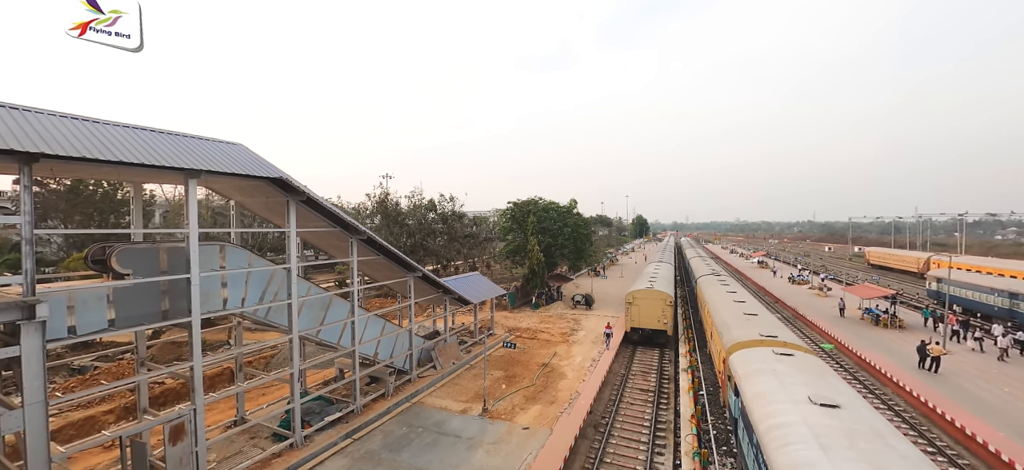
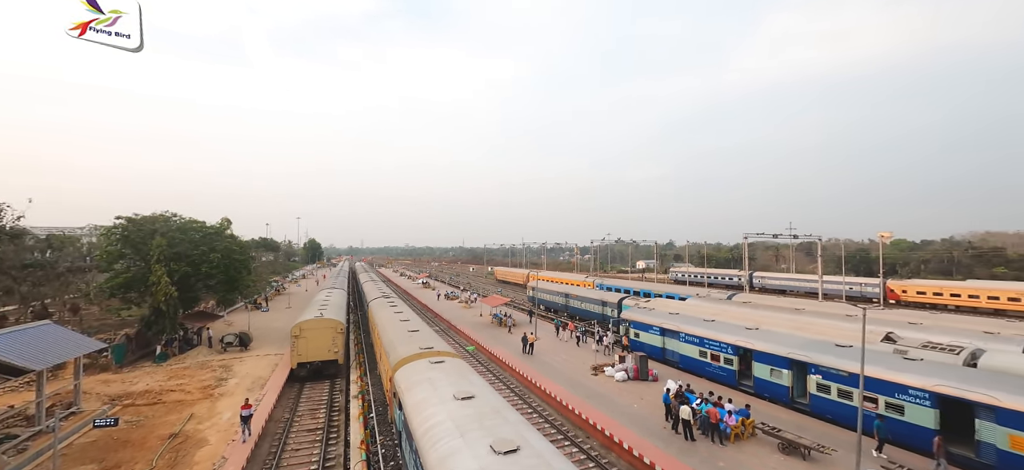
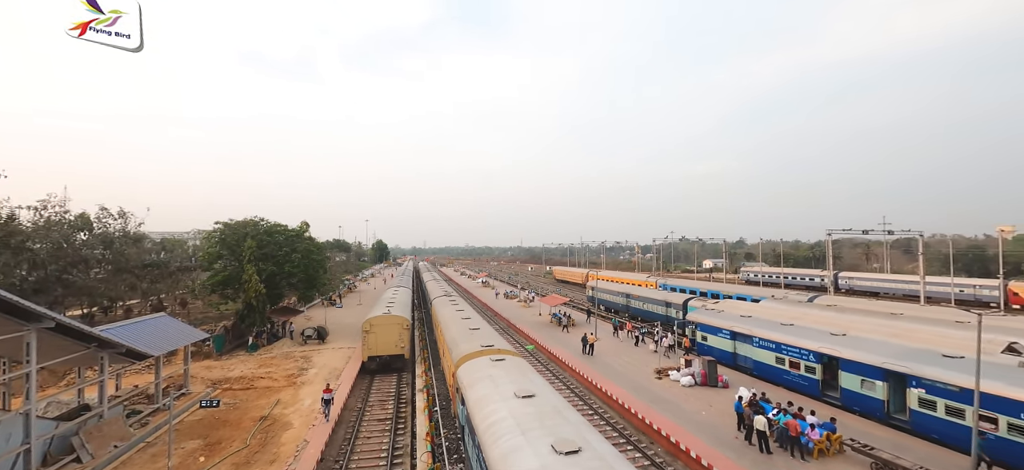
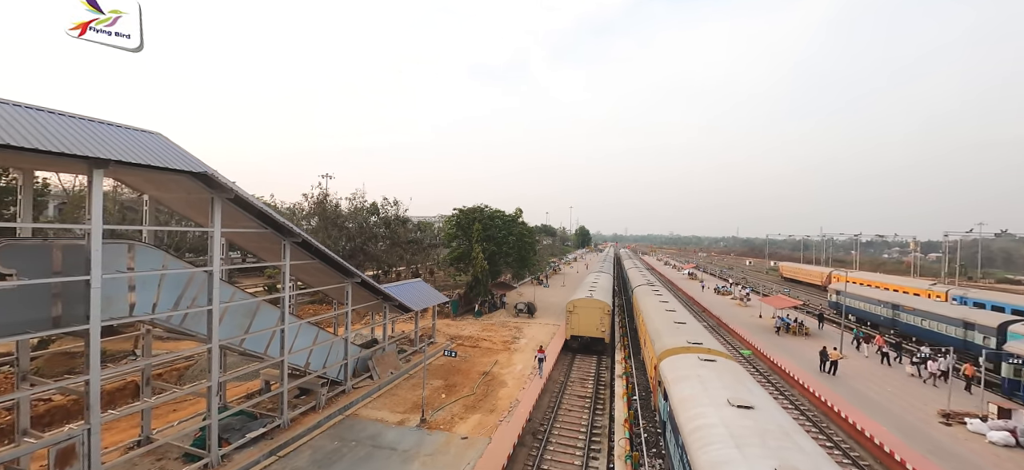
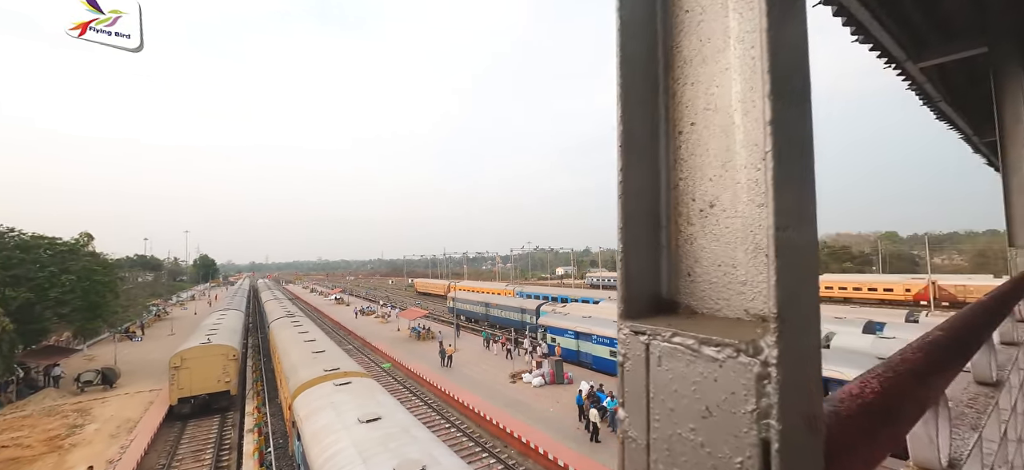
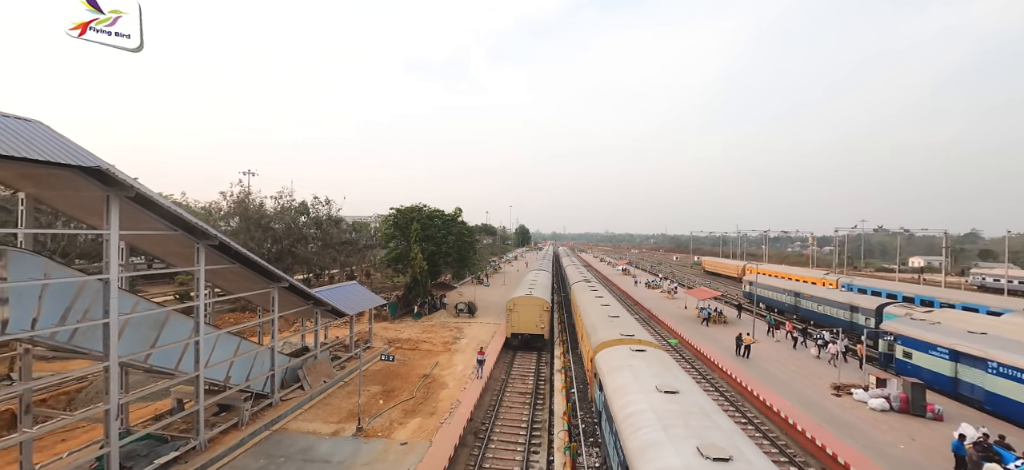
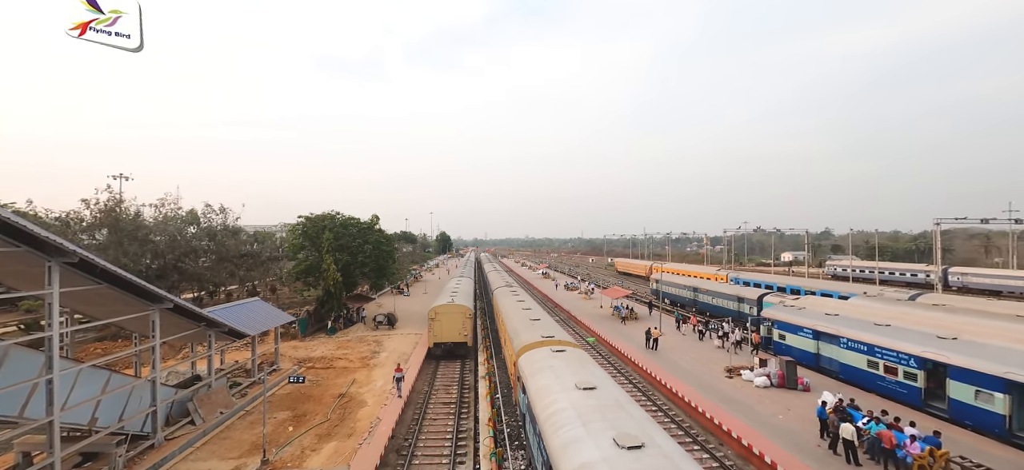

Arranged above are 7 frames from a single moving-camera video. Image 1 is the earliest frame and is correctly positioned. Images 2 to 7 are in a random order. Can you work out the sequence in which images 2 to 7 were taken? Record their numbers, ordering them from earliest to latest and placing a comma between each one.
4, 6, 7, 3, 2, 5
